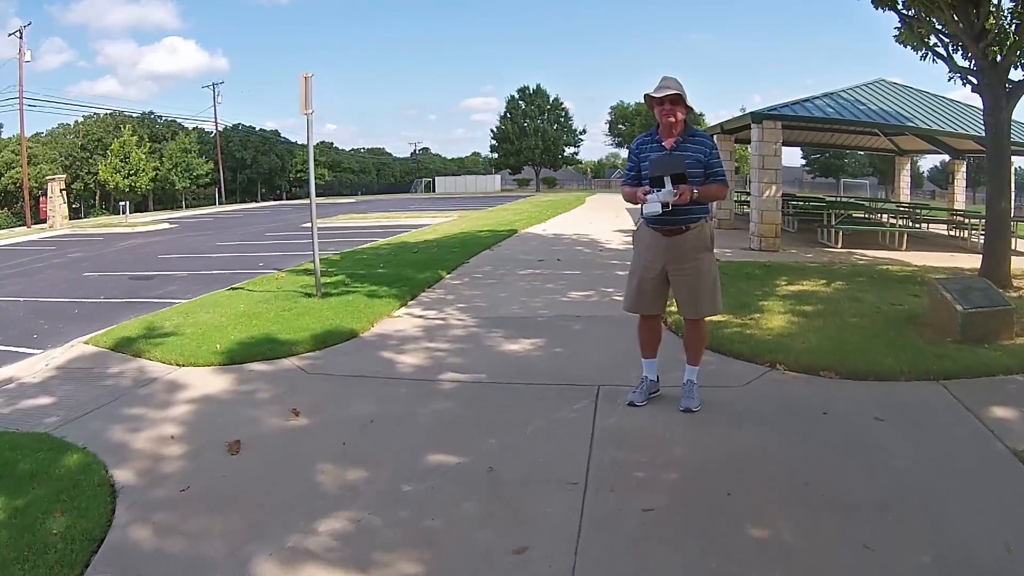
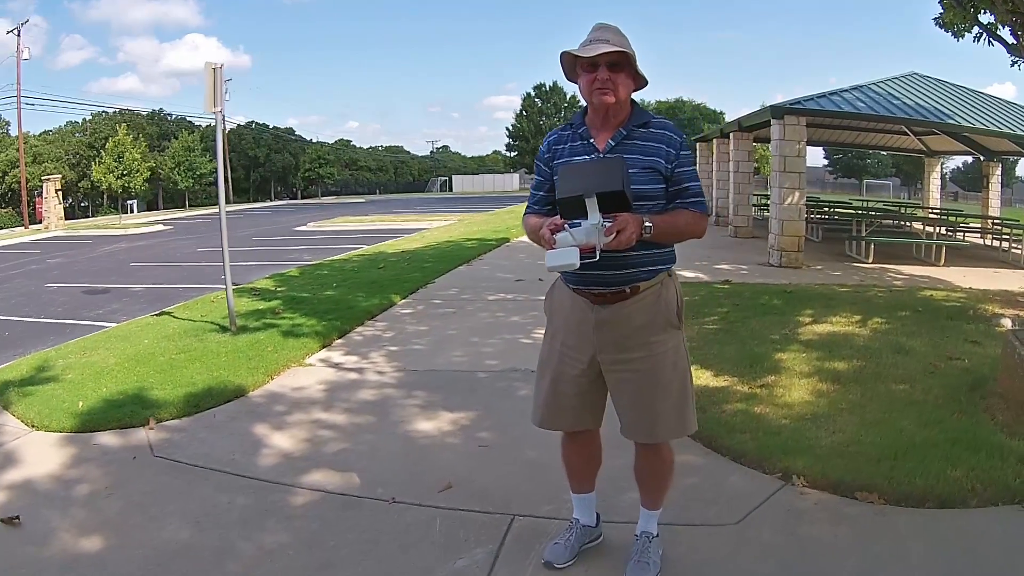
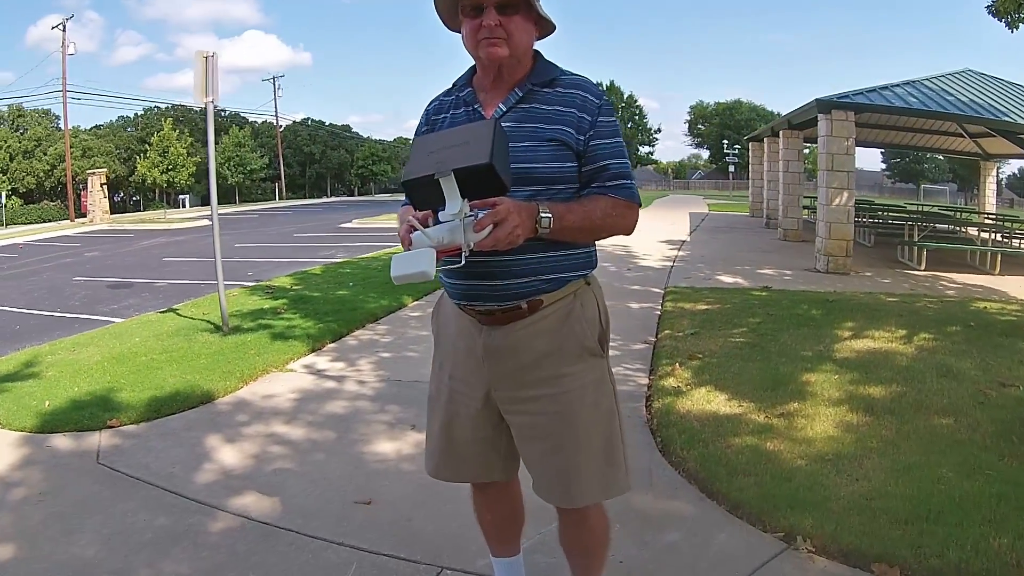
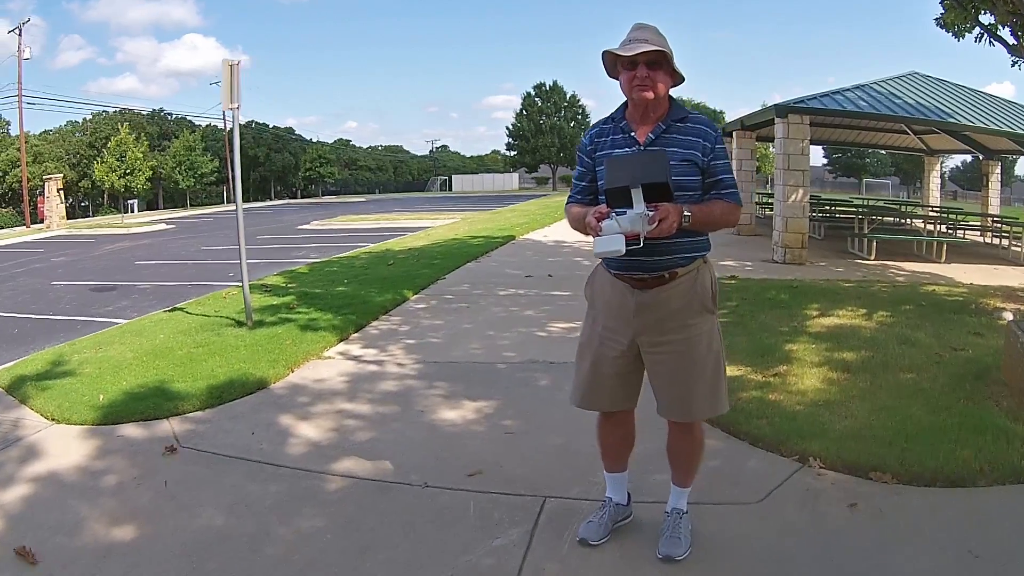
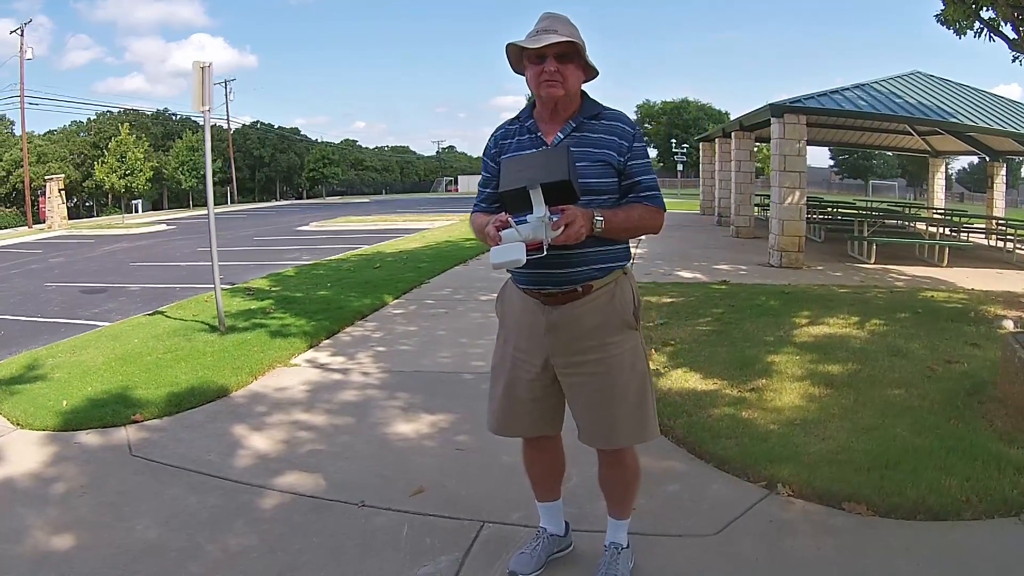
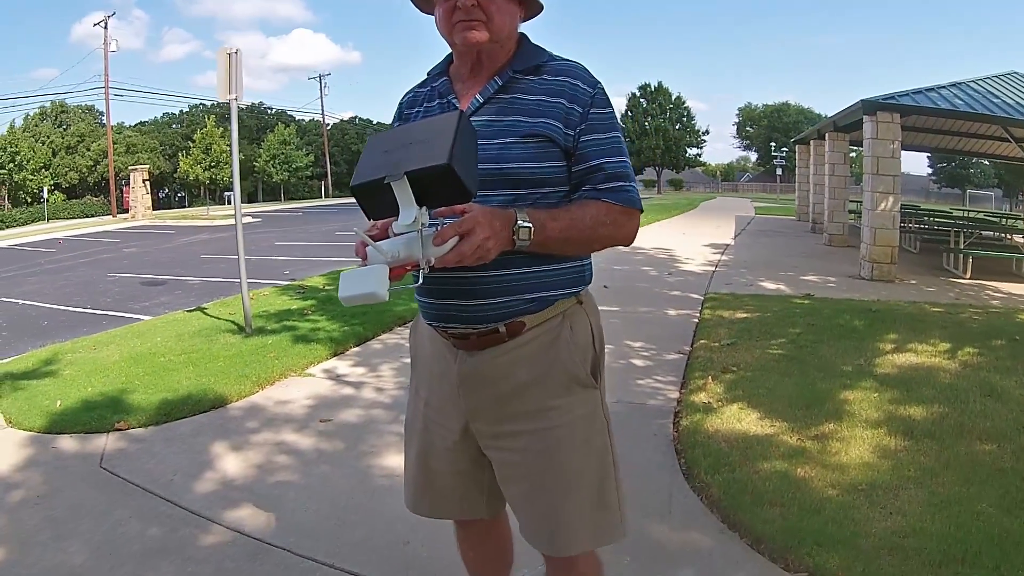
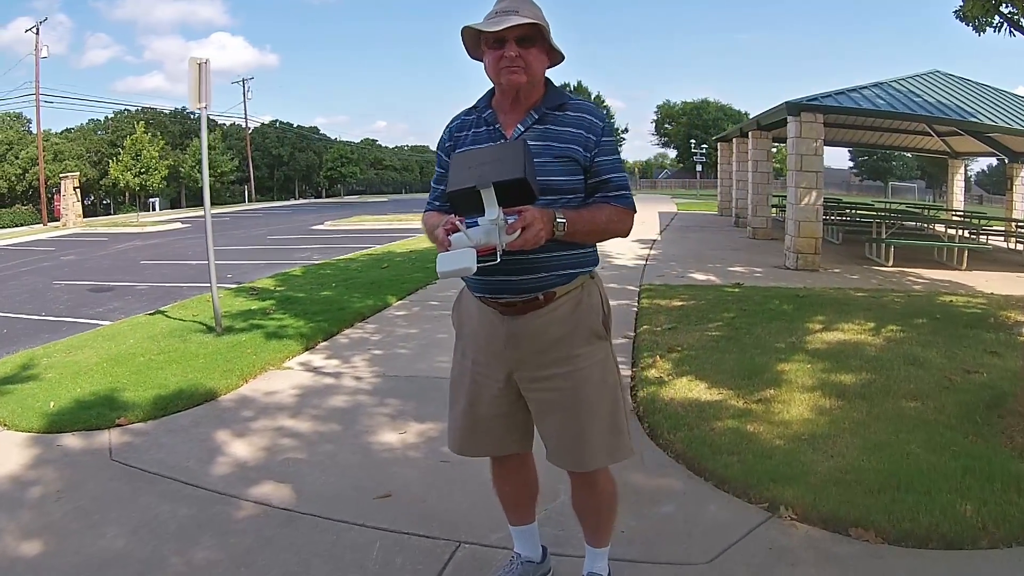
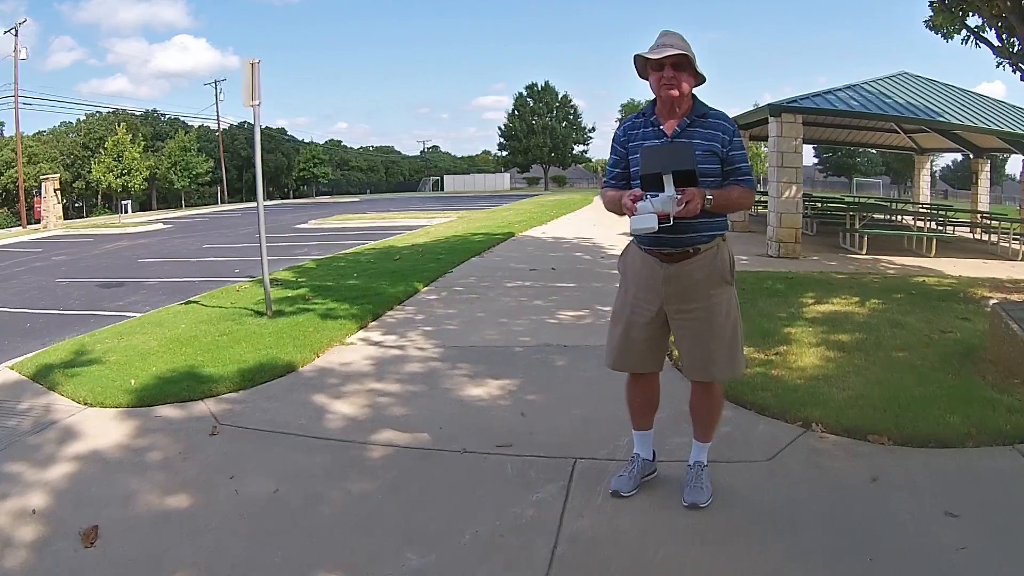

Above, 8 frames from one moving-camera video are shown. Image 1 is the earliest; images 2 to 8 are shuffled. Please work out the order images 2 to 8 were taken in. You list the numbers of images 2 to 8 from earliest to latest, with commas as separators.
8, 4, 2, 5, 7, 3, 6
